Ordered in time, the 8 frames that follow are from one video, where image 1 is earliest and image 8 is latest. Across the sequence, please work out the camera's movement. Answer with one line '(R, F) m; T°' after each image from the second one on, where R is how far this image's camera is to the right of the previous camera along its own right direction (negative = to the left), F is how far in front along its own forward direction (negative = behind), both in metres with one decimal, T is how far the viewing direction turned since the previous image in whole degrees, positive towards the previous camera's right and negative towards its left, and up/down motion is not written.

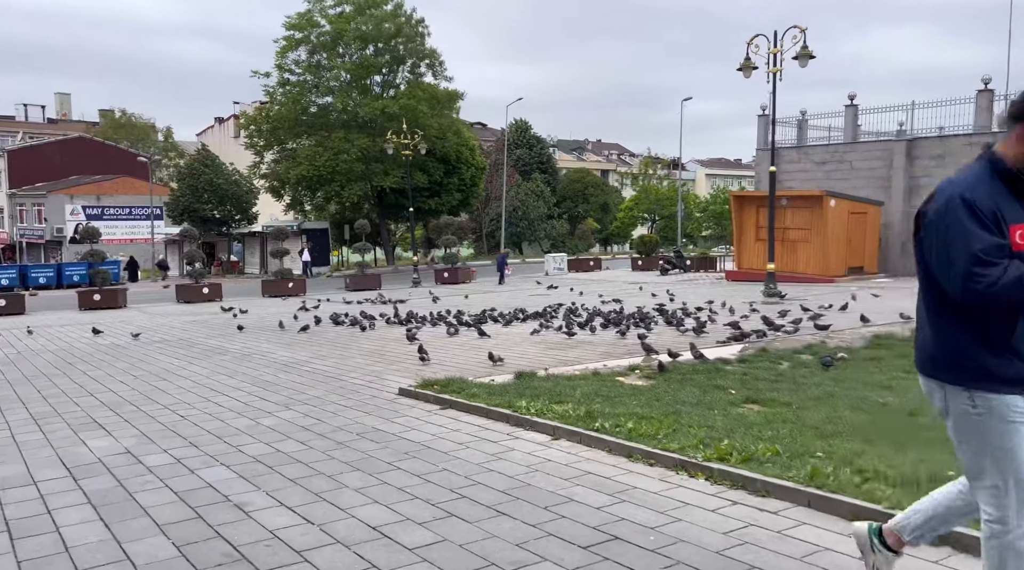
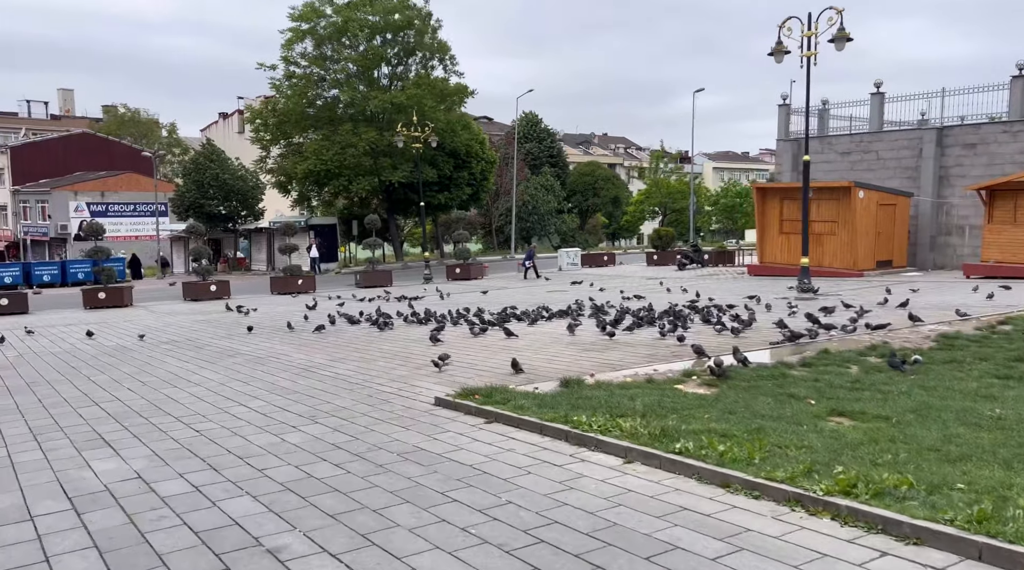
(-0.4, +0.8) m; 0°
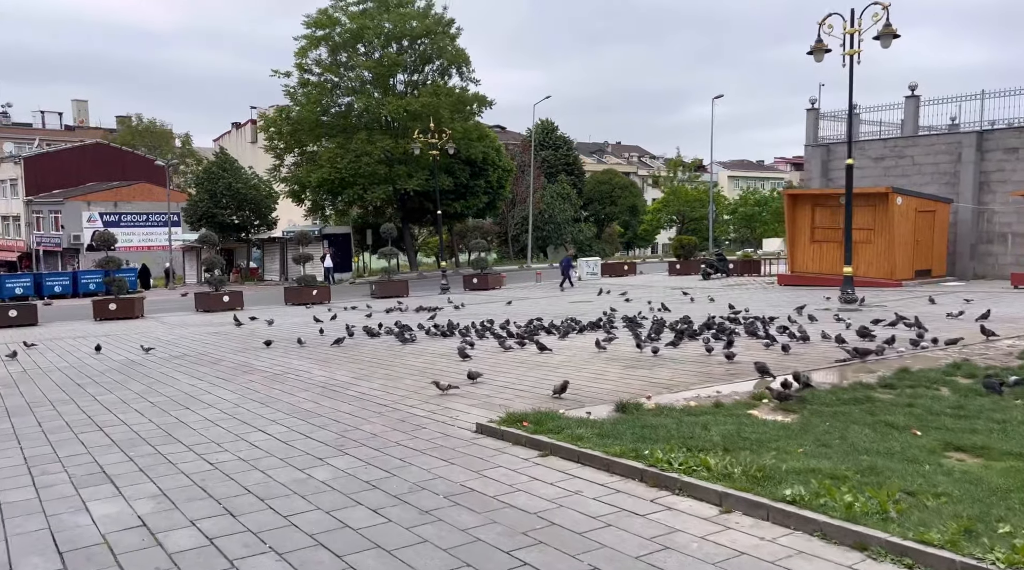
(-0.3, +0.9) m; -1°
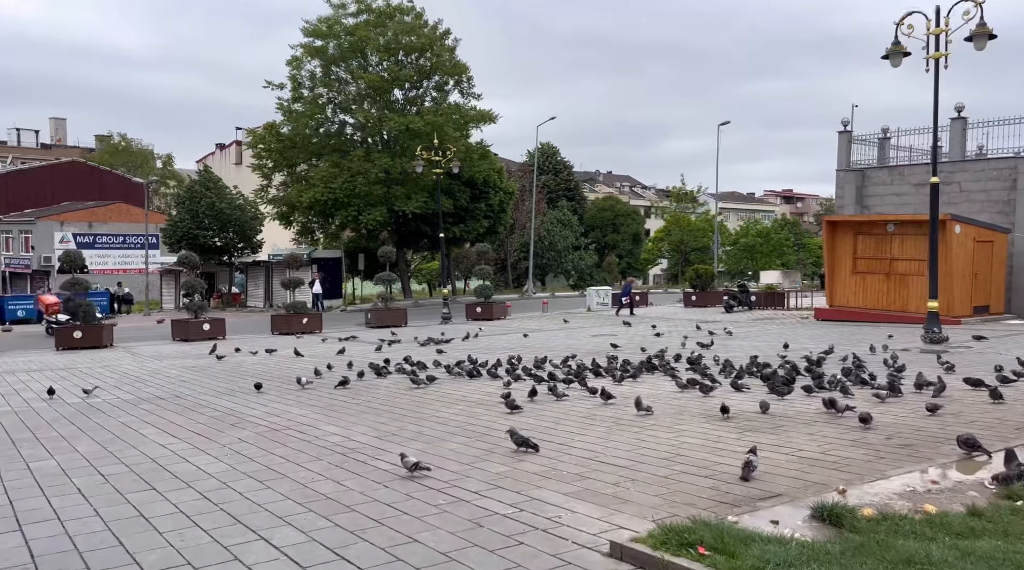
(-0.9, +2.6) m; +1°
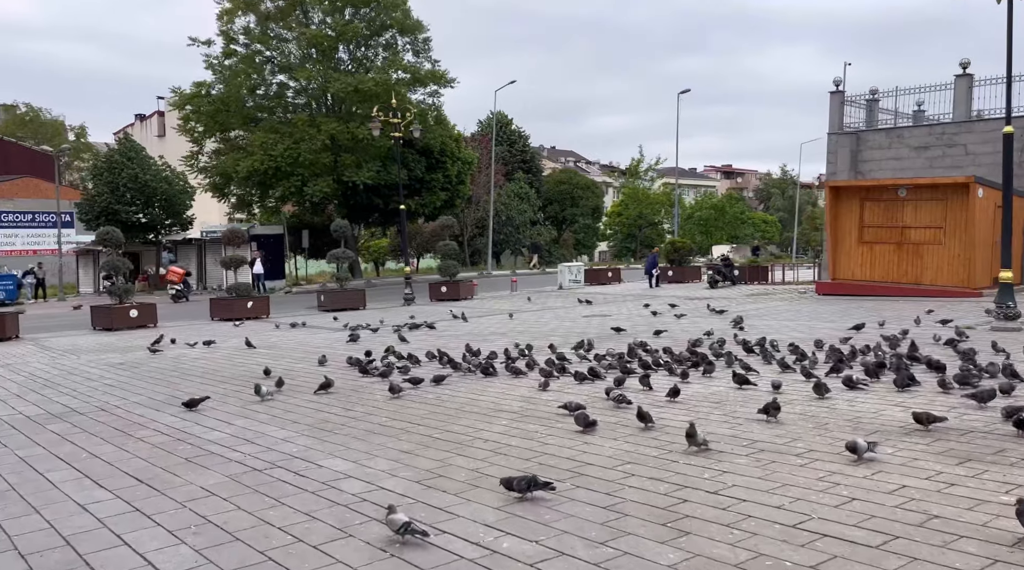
(-1.1, +2.8) m; +4°
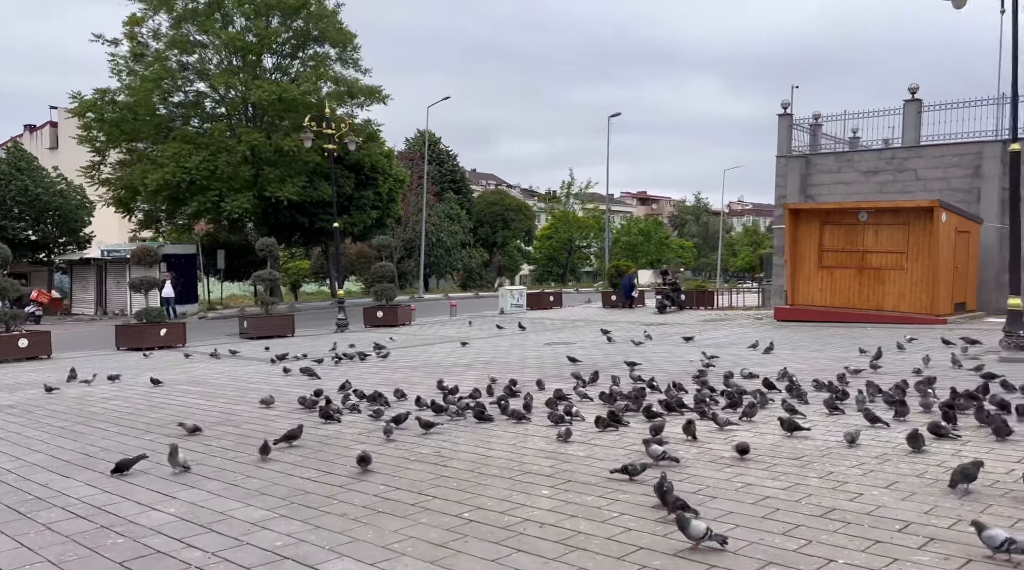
(-0.9, +1.8) m; +6°
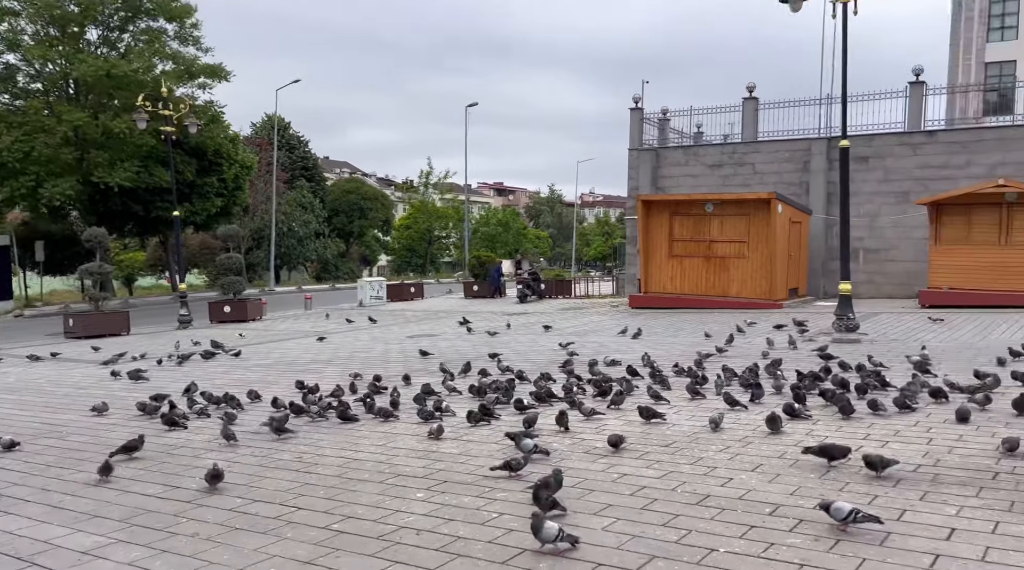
(-0.1, +0.3) m; +9°
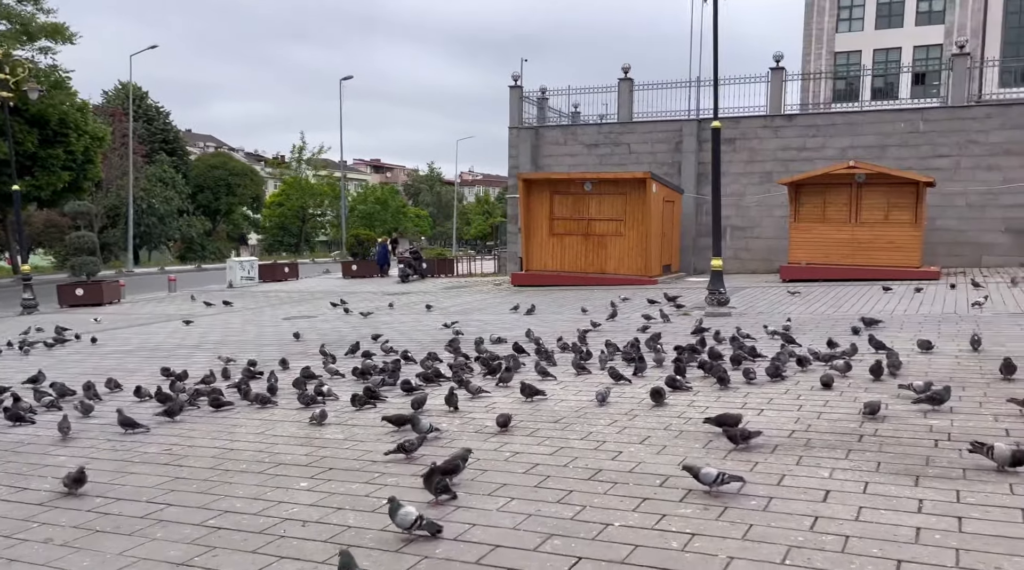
(0.0, +0.2) m; +8°
